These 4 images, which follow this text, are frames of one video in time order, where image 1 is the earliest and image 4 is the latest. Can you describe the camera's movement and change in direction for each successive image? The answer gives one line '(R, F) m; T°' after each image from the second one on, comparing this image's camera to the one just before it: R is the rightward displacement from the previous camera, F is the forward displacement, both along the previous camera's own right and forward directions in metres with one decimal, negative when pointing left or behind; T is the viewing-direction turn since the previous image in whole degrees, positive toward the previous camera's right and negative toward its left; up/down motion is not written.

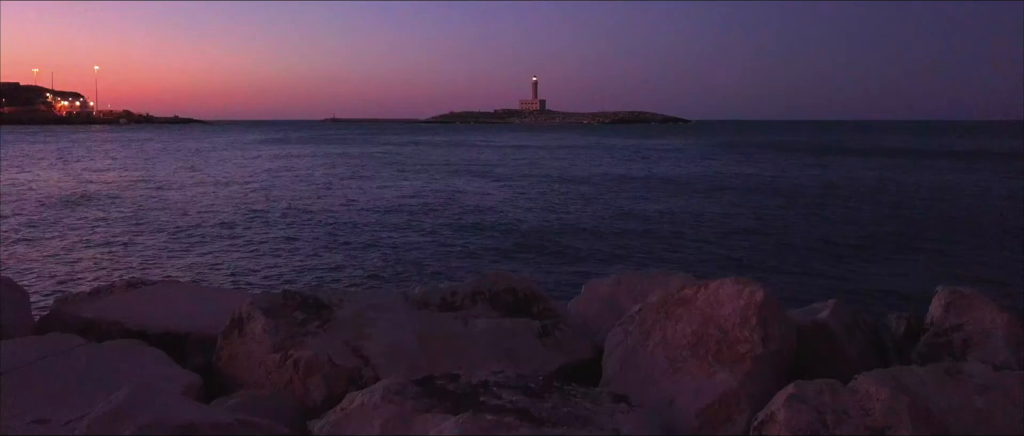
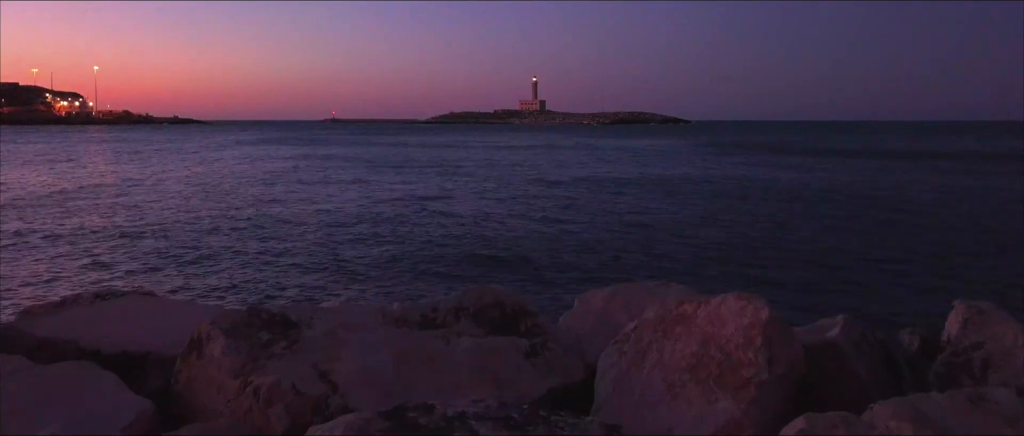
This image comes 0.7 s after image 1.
(+0.1, 0.0) m; -4°
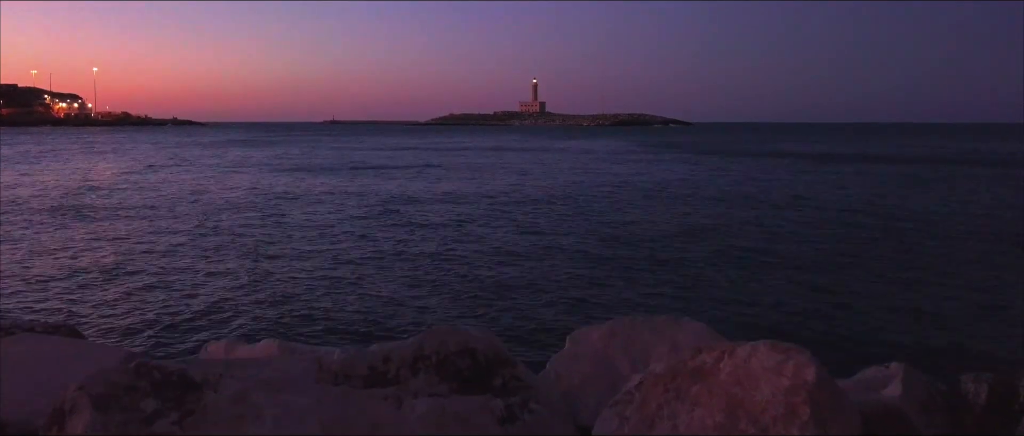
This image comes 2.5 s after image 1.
(+0.1, +0.8) m; 0°
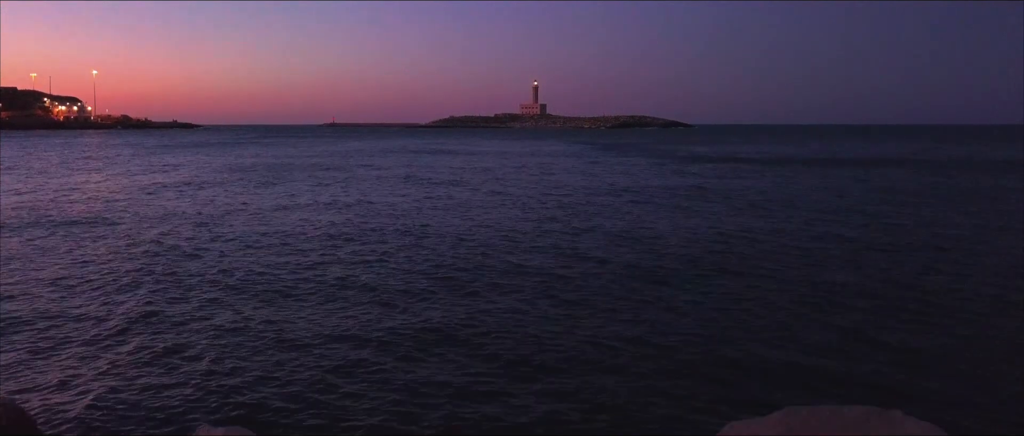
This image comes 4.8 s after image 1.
(-0.3, +1.0) m; 0°
